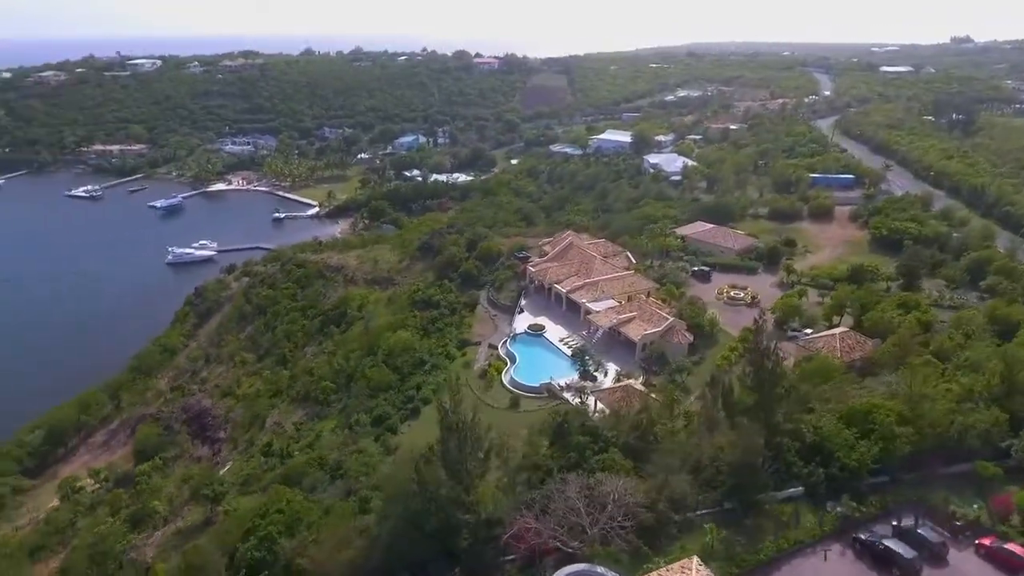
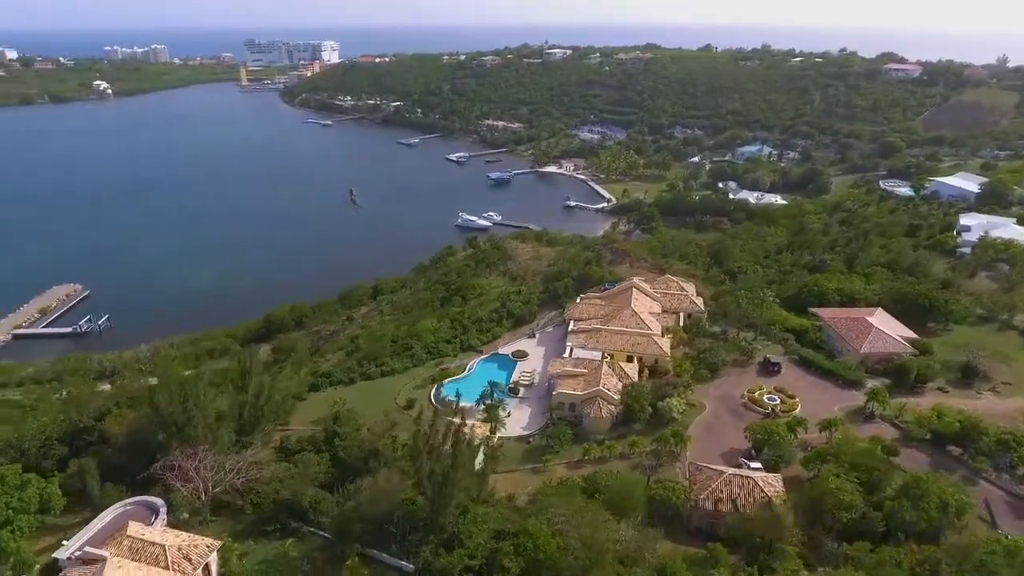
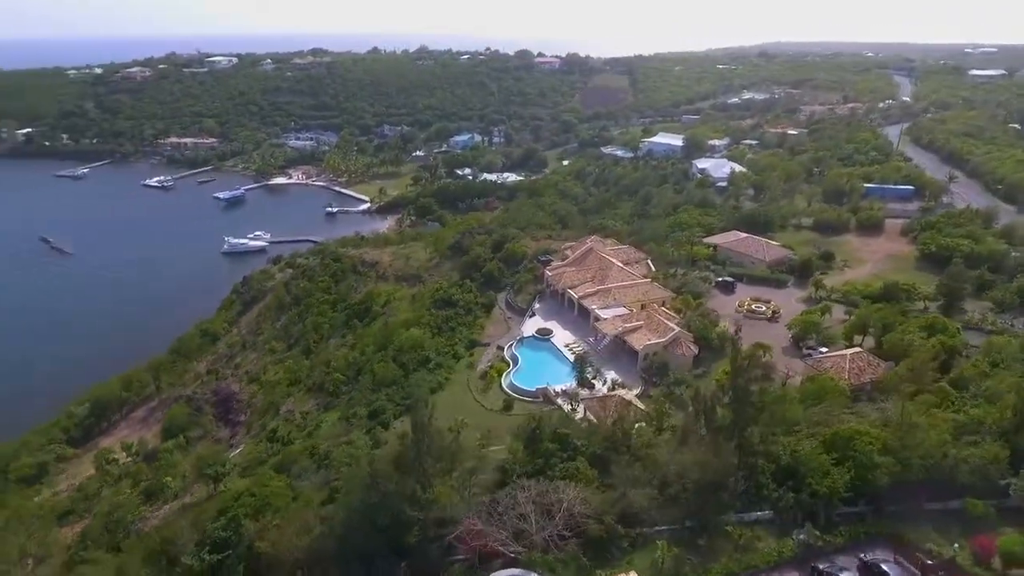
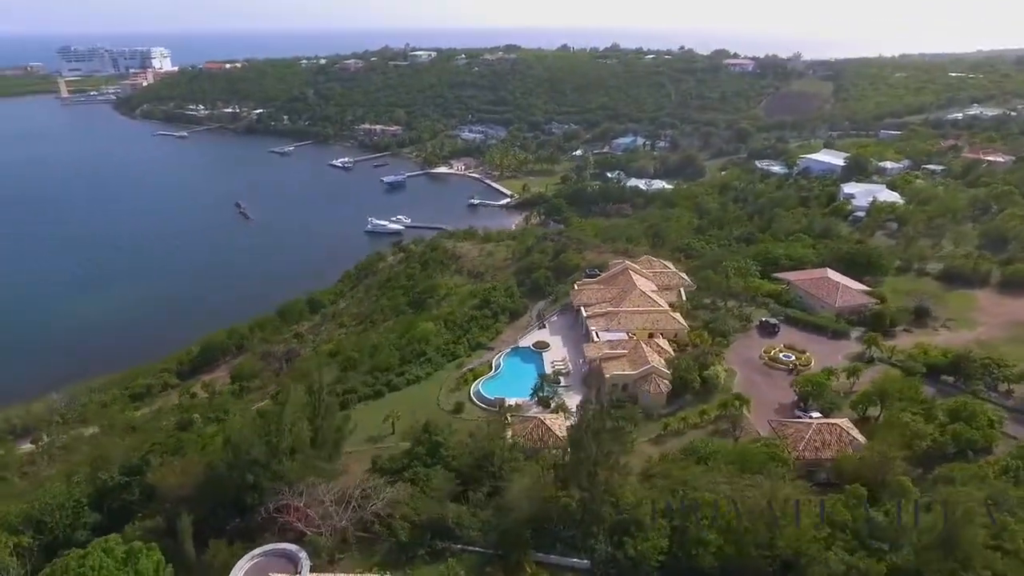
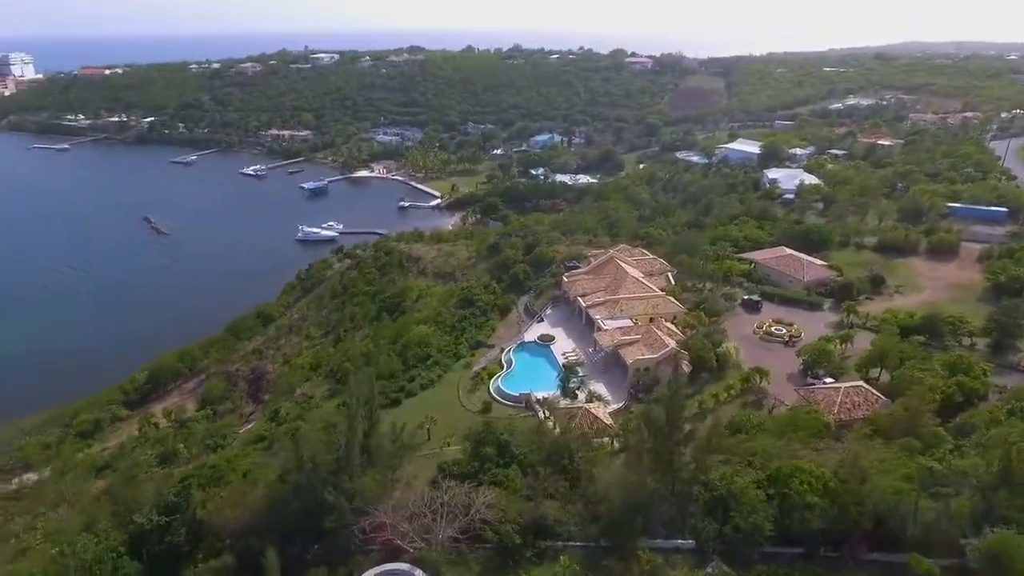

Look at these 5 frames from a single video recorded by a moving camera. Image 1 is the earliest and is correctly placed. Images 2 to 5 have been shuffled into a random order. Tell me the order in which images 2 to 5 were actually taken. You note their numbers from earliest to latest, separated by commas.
3, 5, 4, 2
